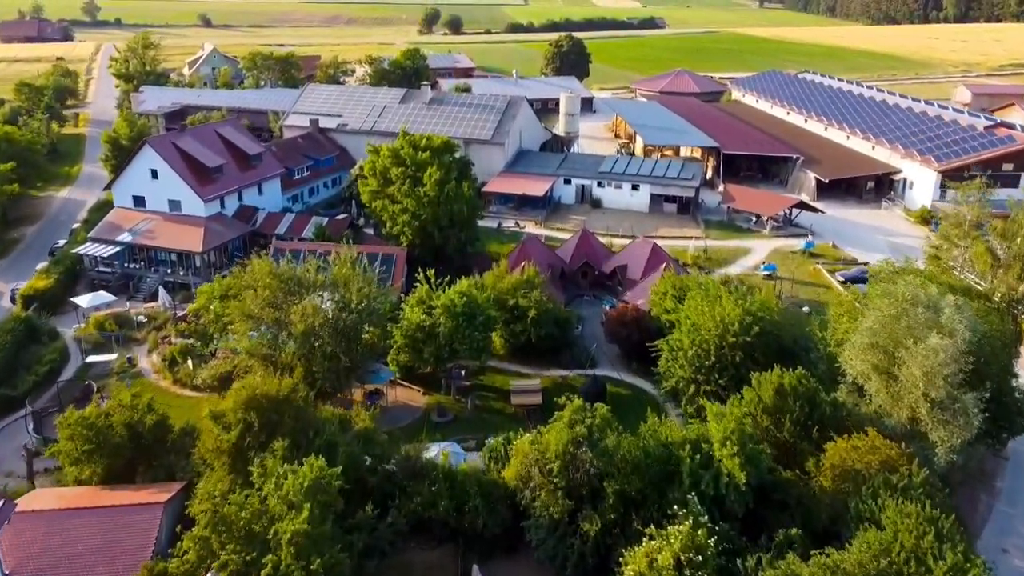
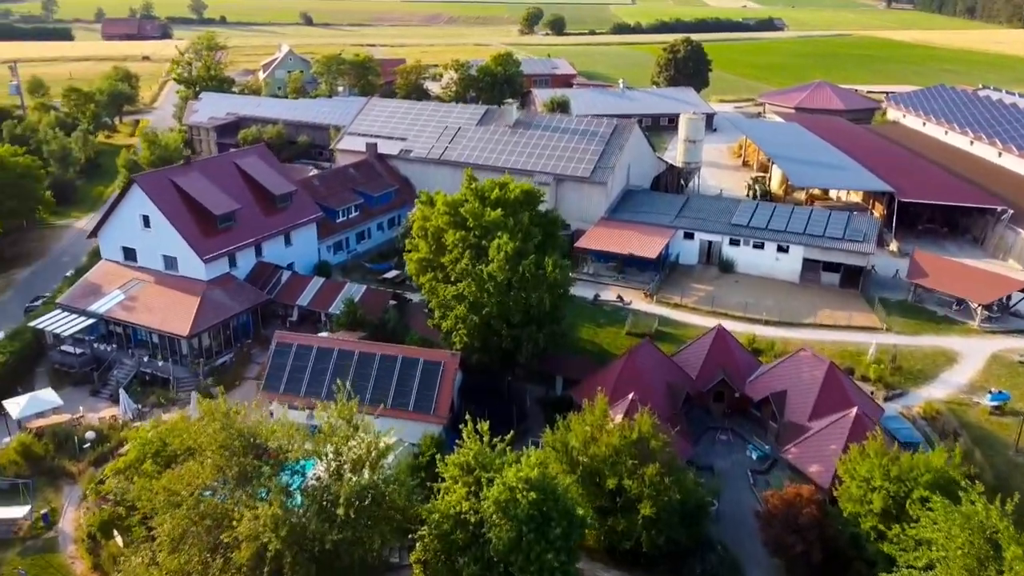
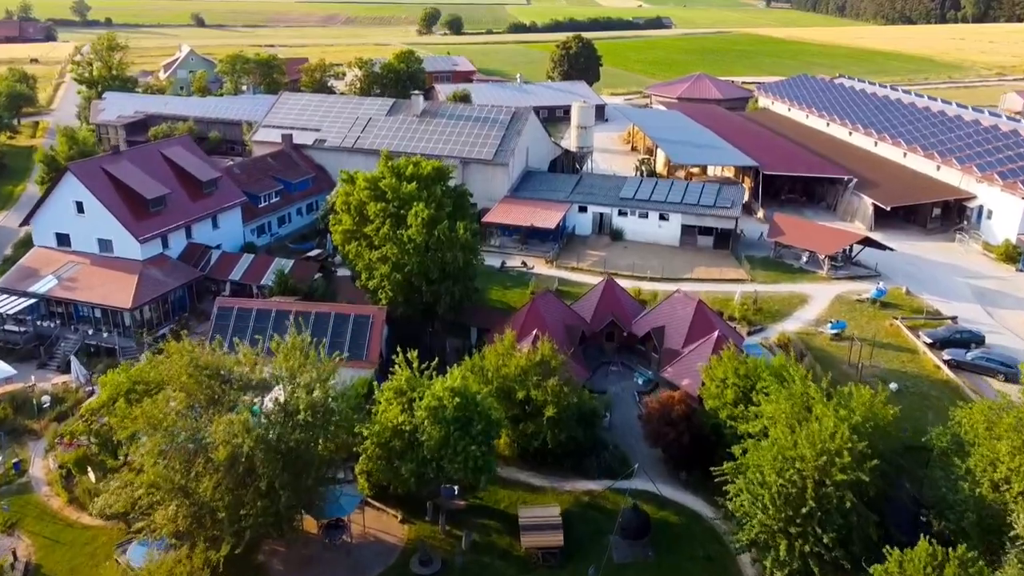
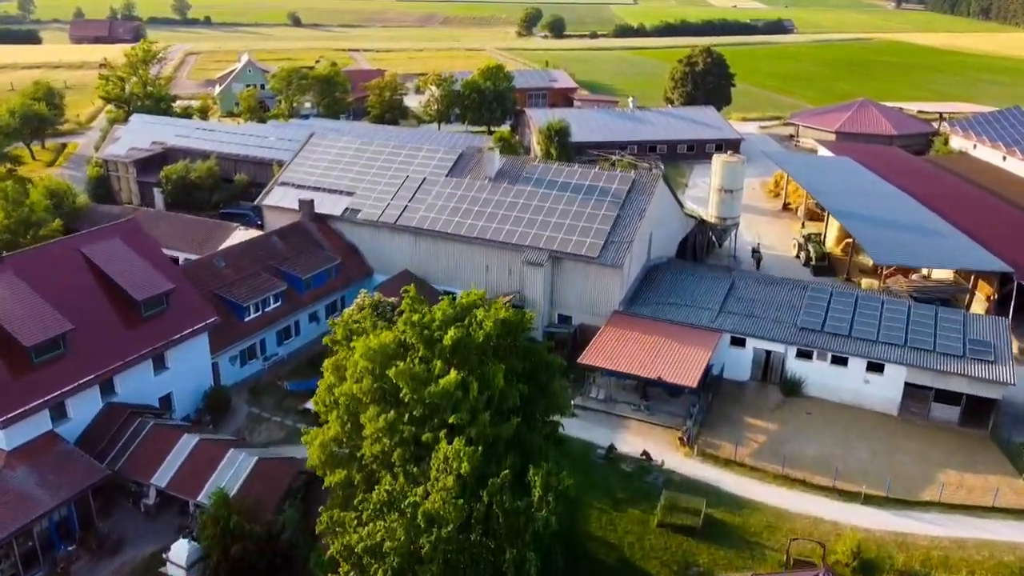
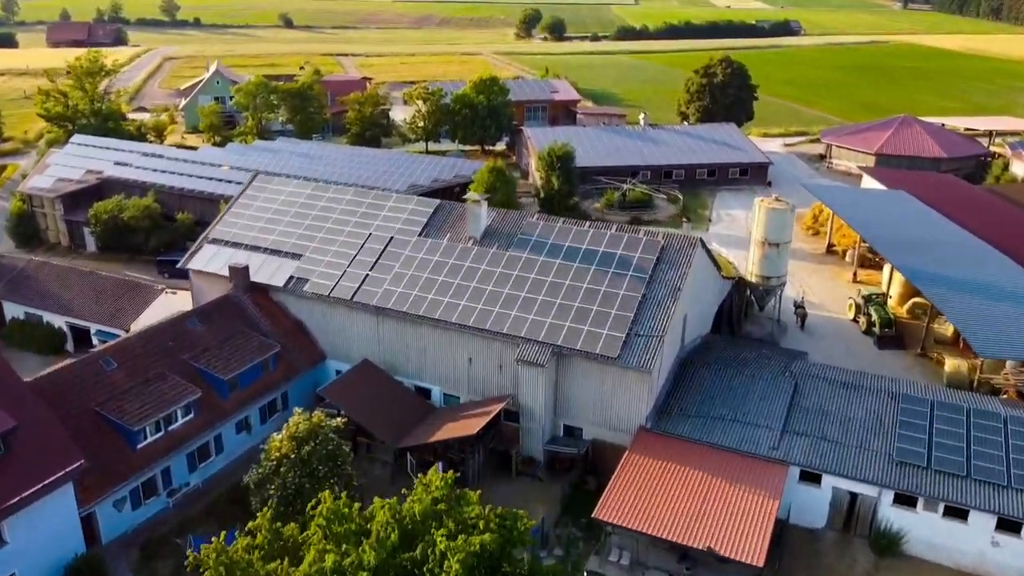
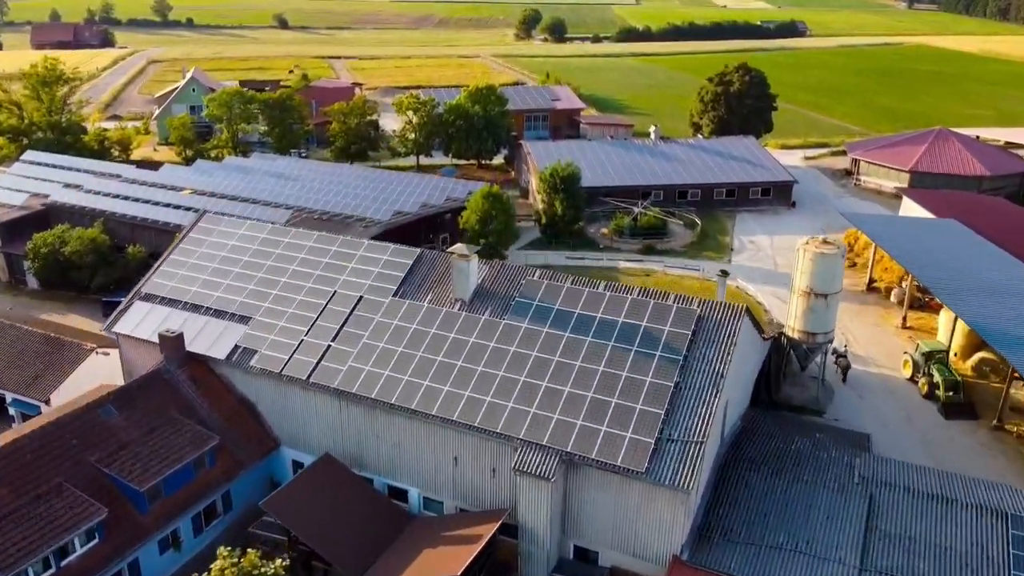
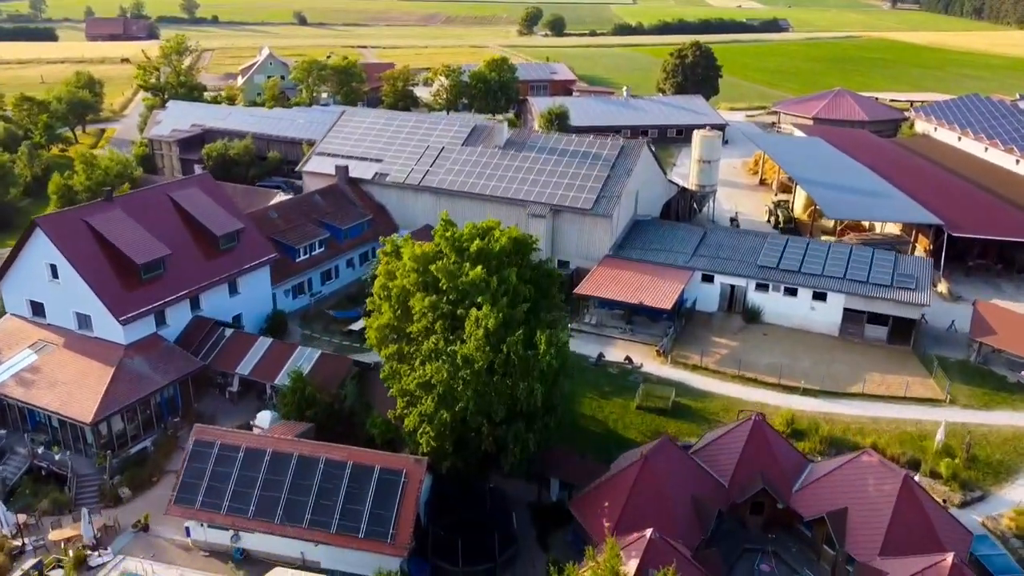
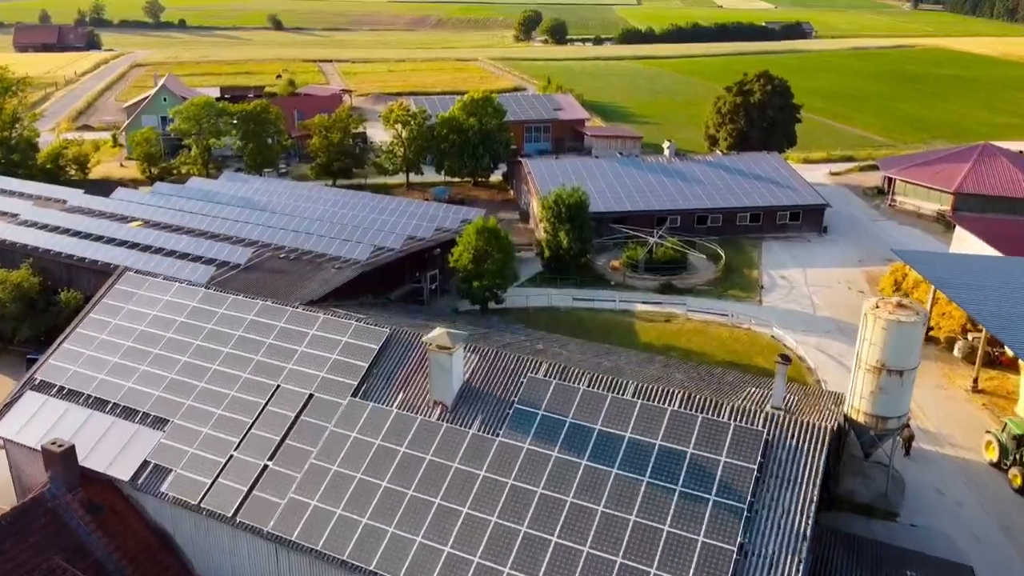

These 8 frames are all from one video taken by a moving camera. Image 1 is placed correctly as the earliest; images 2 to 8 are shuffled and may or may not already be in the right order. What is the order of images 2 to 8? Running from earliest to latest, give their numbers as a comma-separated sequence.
3, 2, 7, 4, 5, 6, 8
